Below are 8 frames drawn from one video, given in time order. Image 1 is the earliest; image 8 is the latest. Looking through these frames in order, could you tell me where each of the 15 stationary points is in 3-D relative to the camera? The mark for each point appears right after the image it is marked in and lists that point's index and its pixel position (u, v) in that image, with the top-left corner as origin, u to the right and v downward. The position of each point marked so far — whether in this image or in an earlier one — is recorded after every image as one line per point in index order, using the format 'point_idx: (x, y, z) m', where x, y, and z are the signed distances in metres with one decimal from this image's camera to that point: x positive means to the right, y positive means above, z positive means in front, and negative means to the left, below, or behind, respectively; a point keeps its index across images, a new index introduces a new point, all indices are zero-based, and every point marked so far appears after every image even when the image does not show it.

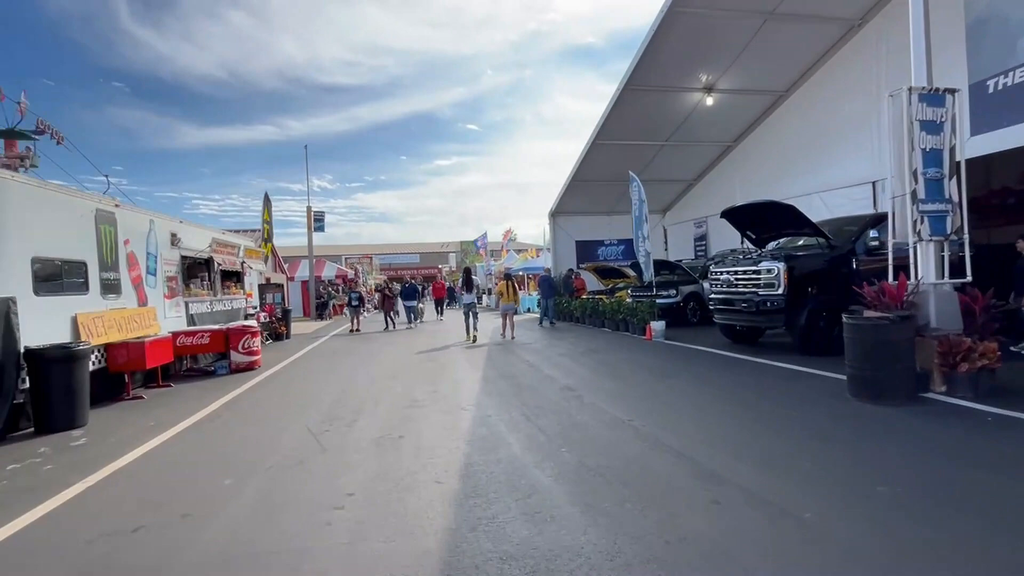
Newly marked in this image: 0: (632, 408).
0: (+1.7, -1.7, +7.8) m
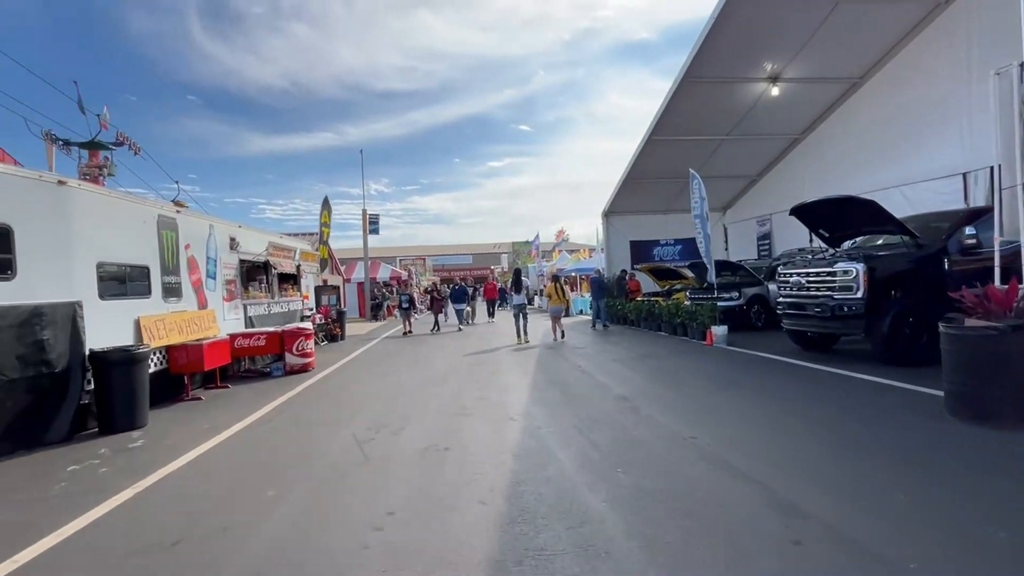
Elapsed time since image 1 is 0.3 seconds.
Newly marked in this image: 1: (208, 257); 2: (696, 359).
0: (+2.4, -1.8, +7.2) m
1: (-7.0, +0.7, +12.5) m
2: (+4.2, -1.7, +12.2) m
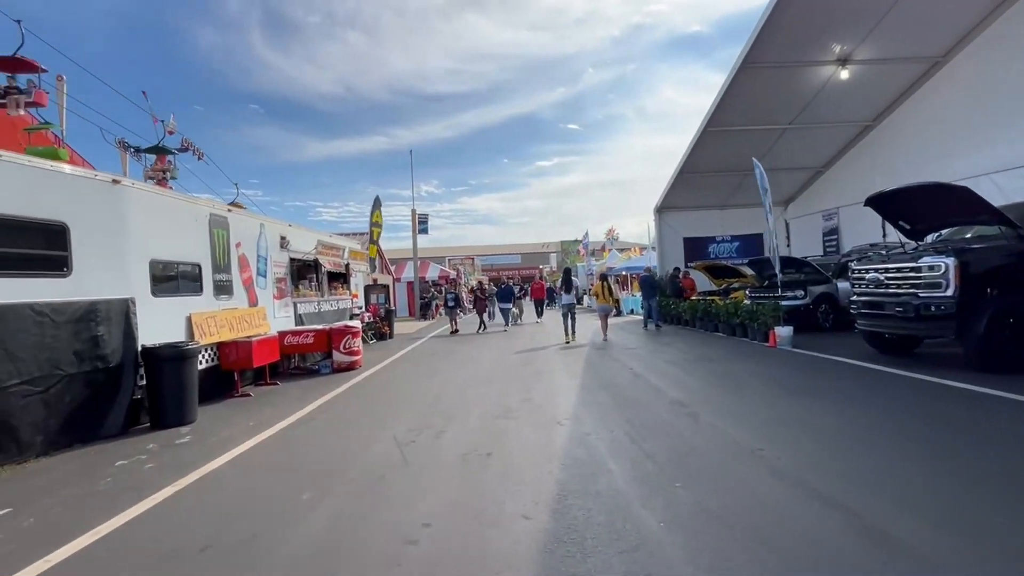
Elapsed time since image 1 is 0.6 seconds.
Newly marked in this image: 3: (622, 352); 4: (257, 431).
0: (+3.0, -1.8, +6.6) m
1: (-5.9, +0.8, +12.7) m
2: (+5.2, -1.6, +11.4) m
3: (+2.9, -1.7, +14.1) m
4: (-3.8, -2.1, +8.0) m
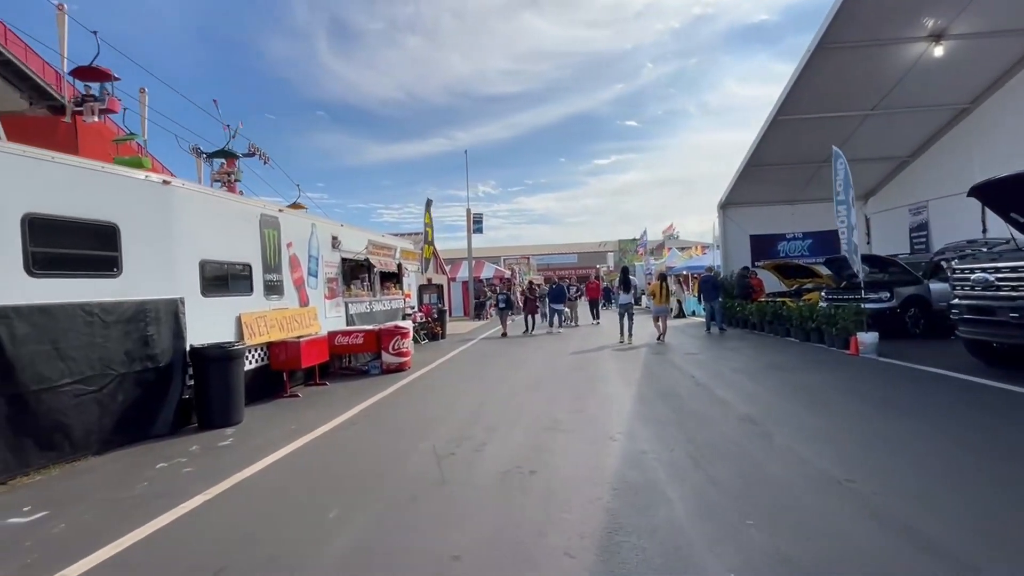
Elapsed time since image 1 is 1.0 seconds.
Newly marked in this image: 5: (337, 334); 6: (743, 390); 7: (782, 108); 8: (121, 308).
0: (+3.5, -1.8, +5.7) m
1: (-4.7, +0.8, +12.7) m
2: (+6.2, -1.6, +10.3) m
3: (+4.2, -1.7, +13.2) m
4: (-3.1, -2.1, +7.8) m
5: (-4.1, -1.1, +12.8) m
6: (+3.9, -1.7, +9.1) m
7: (+9.2, +6.1, +18.4) m
8: (-5.4, -0.3, +7.4) m
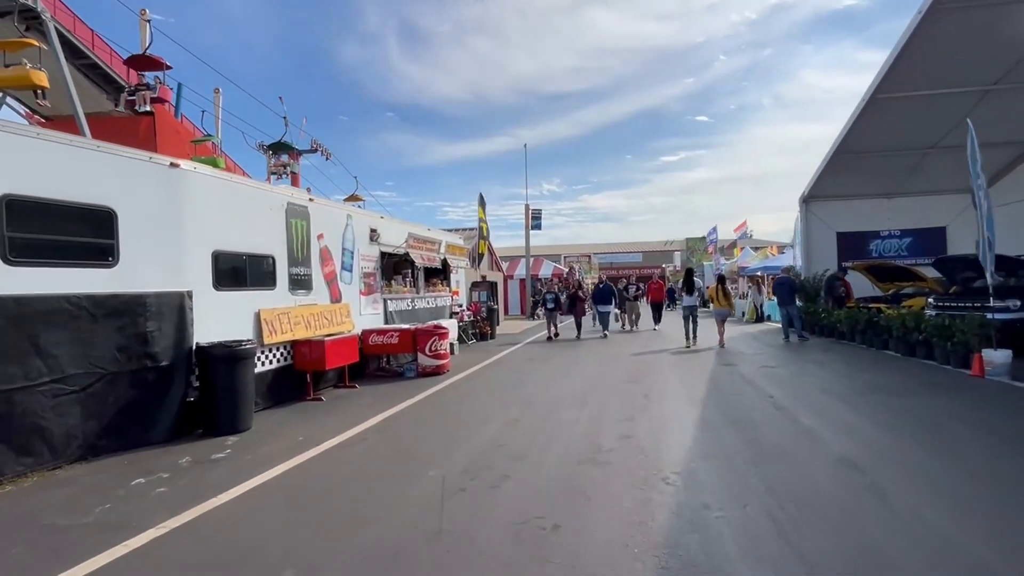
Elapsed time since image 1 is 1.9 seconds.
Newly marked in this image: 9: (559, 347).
0: (+3.6, -1.8, +4.0) m
1: (-3.7, +0.9, +11.9) m
2: (+6.8, -1.7, +8.3) m
3: (+5.2, -1.7, +11.4) m
4: (-2.7, -2.1, +6.9) m
5: (-3.1, -1.0, +11.9) m
6: (+4.4, -1.8, +7.3) m
7: (+10.9, +6.0, +16.0) m
8: (-5.0, -0.2, +6.8) m
9: (+1.3, -1.7, +15.2) m
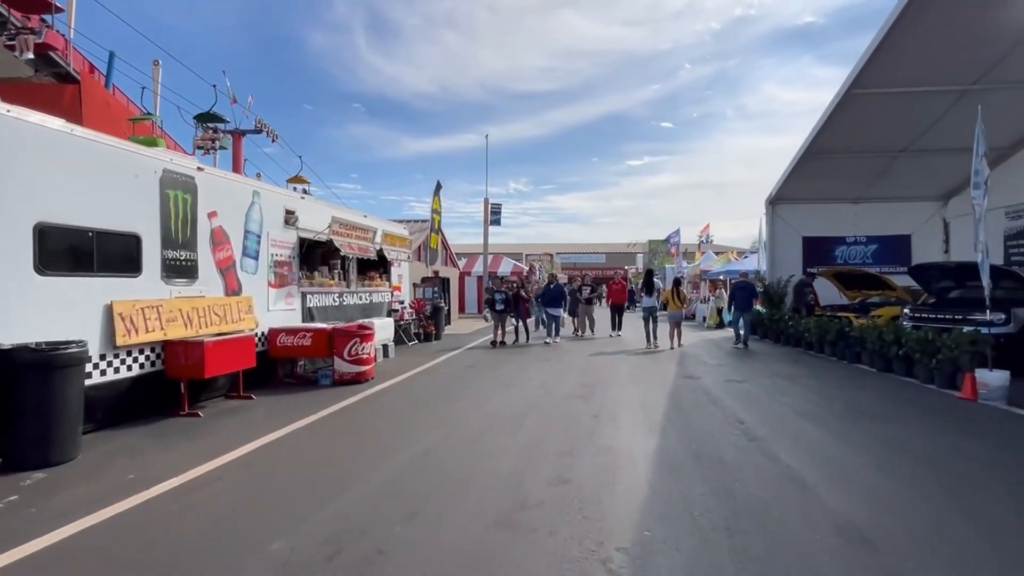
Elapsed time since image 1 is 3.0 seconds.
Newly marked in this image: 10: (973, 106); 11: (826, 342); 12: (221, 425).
0: (+2.9, -1.9, +2.6) m
1: (-4.9, +1.1, +10.0) m
2: (+5.8, -1.9, +7.0) m
3: (+3.9, -1.8, +10.0) m
4: (-3.6, -1.9, +5.0) m
5: (-4.4, -0.8, +10.0) m
6: (+3.4, -1.8, +6.0) m
7: (+9.6, +5.8, +15.0) m
8: (-5.9, 0.0, +4.8) m
9: (-0.2, -1.6, +13.6) m
10: (+13.3, +5.2, +15.6) m
11: (+7.7, -1.3, +13.2) m
12: (-4.2, -1.9, +7.7) m
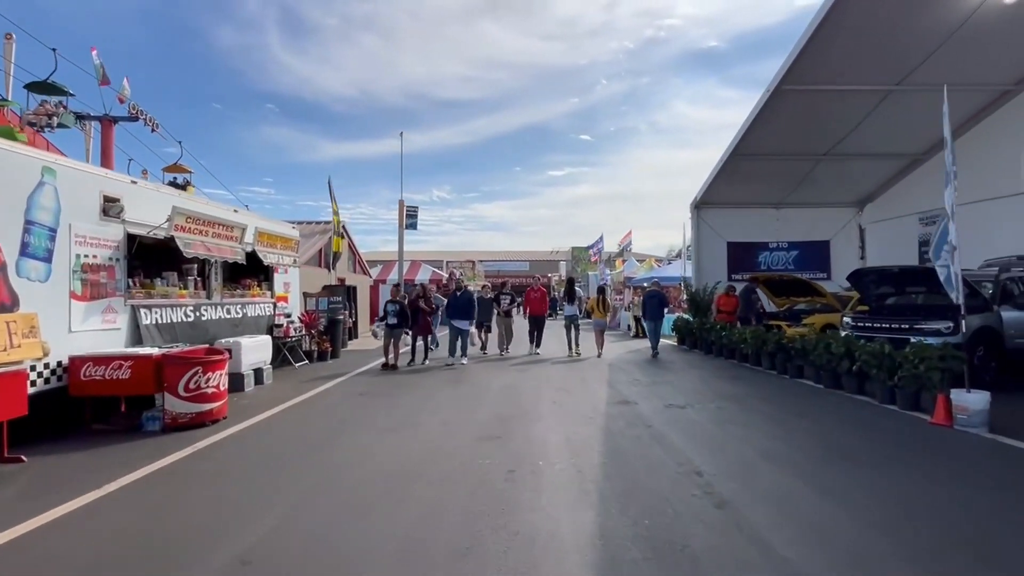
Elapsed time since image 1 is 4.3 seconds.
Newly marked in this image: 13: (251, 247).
0: (+2.4, -1.9, +0.9) m
1: (-6.4, +0.9, +7.2) m
2: (+4.6, -1.9, +5.7) m
3: (+2.3, -1.9, +8.4) m
4: (-4.4, -2.0, +2.4) m
5: (-5.9, -1.0, +7.3) m
6: (+2.4, -1.9, +4.3) m
7: (+7.2, +5.6, +14.2) m
8: (-6.6, -0.1, +1.9) m
9: (-2.2, -1.8, +11.4) m
10: (+10.8, +5.1, +15.3) m
11: (+5.7, -1.5, +12.1) m
12: (-5.3, -2.1, +5.0) m
13: (-6.0, +0.9, +12.2) m
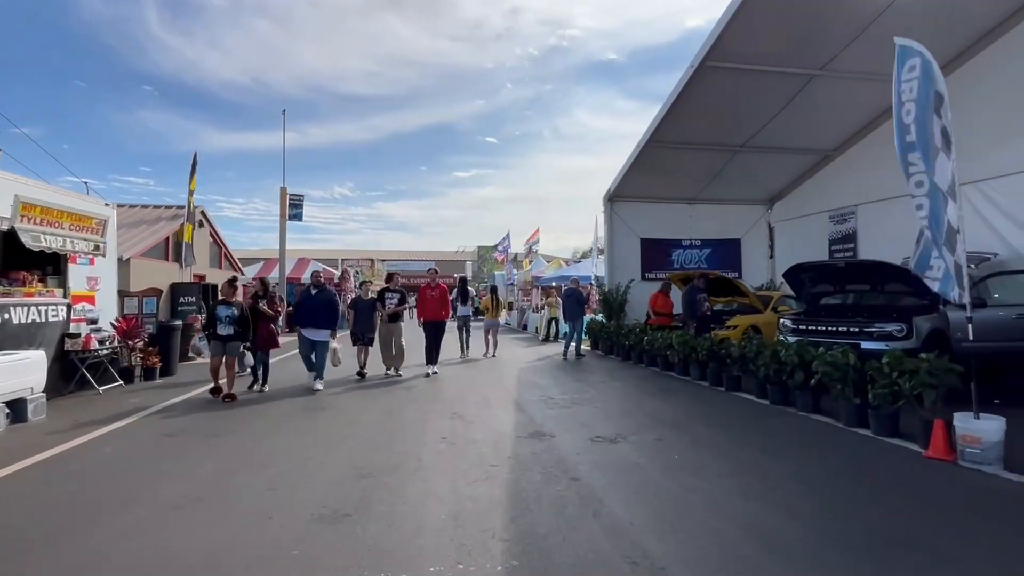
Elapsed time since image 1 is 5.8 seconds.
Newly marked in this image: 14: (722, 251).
0: (+2.2, -1.8, -1.2) m
1: (-7.5, +1.0, +3.5) m
2: (+3.6, -1.9, +3.9) m
3: (+0.9, -1.9, +6.2) m
4: (-4.7, -1.9, -0.9) m
5: (-7.0, -0.9, +3.7) m
6: (+1.7, -1.8, +2.2) m
7: (+4.7, +5.6, +12.8) m
8: (-6.8, 0.0, -1.8) m
9: (-4.1, -1.8, +8.4) m
10: (+8.1, +5.1, +14.5) m
11: (+3.5, -1.4, +10.4) m
12: (-6.1, -2.0, +1.5) m
13: (-8.0, +1.0, +8.6) m
14: (+7.5, +1.3, +19.3) m
